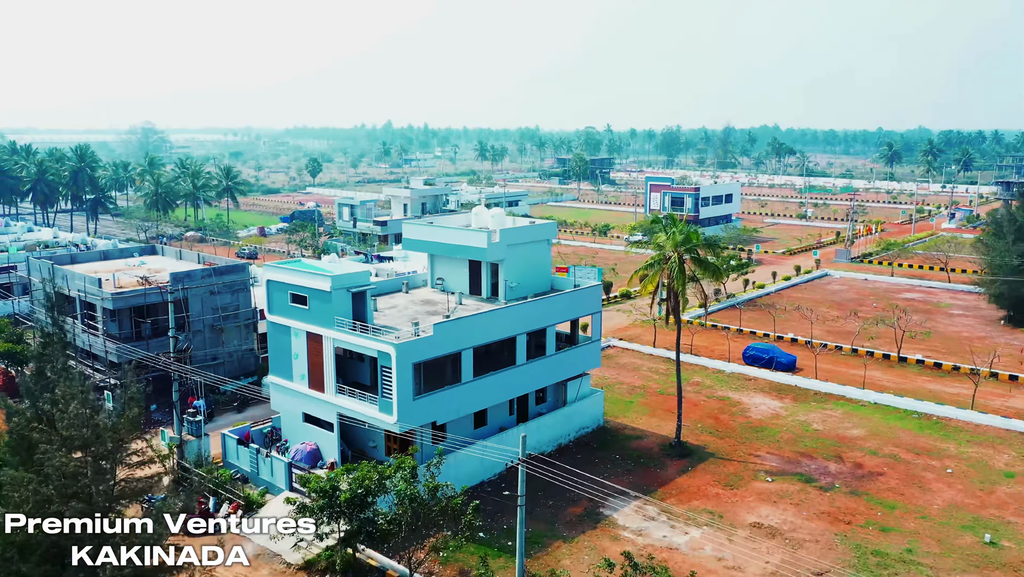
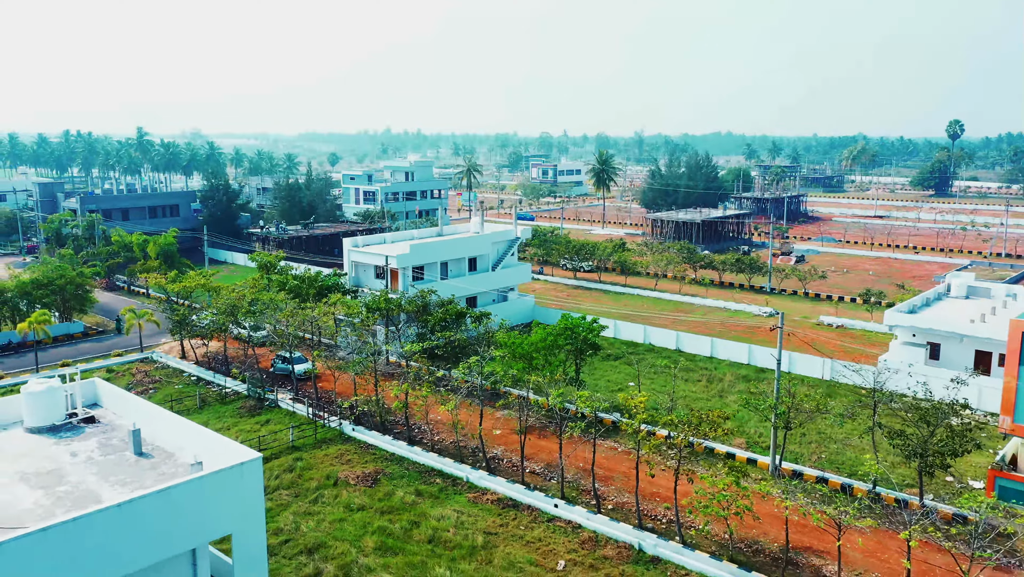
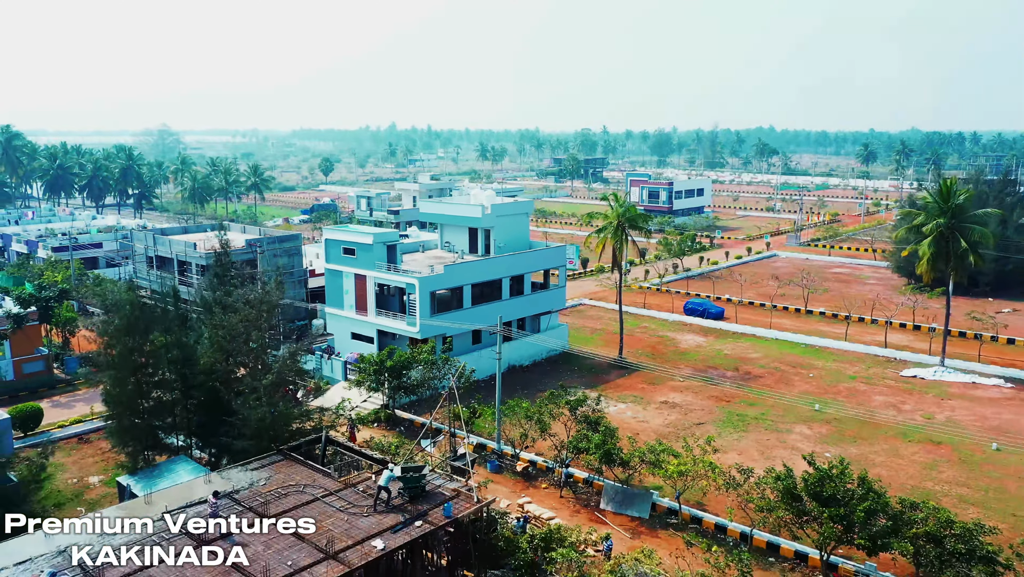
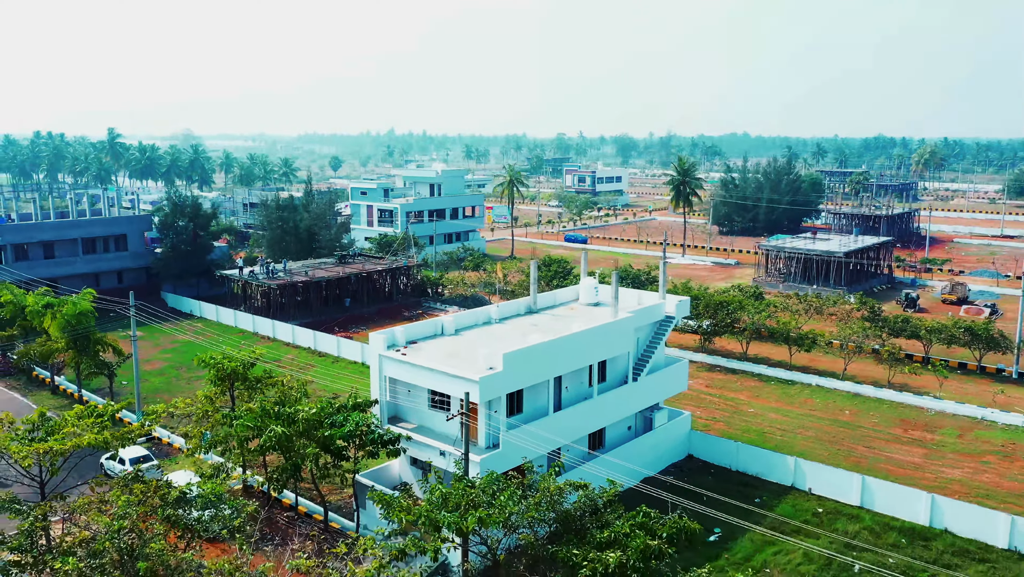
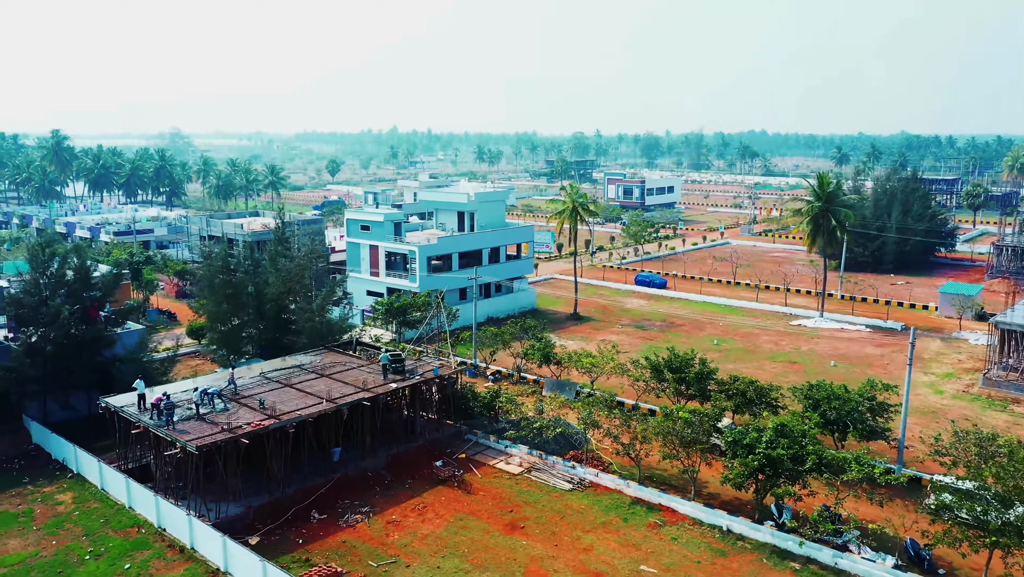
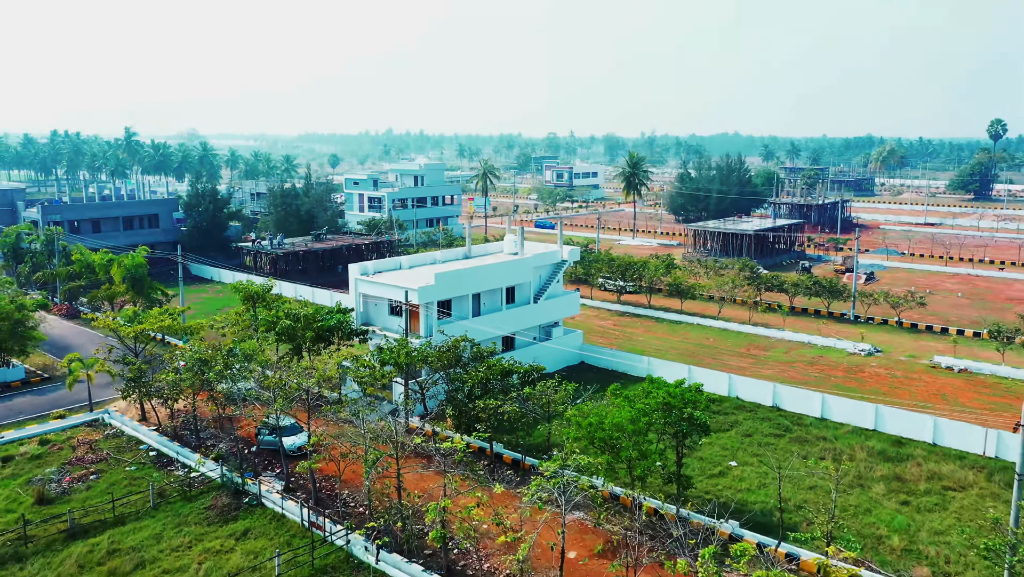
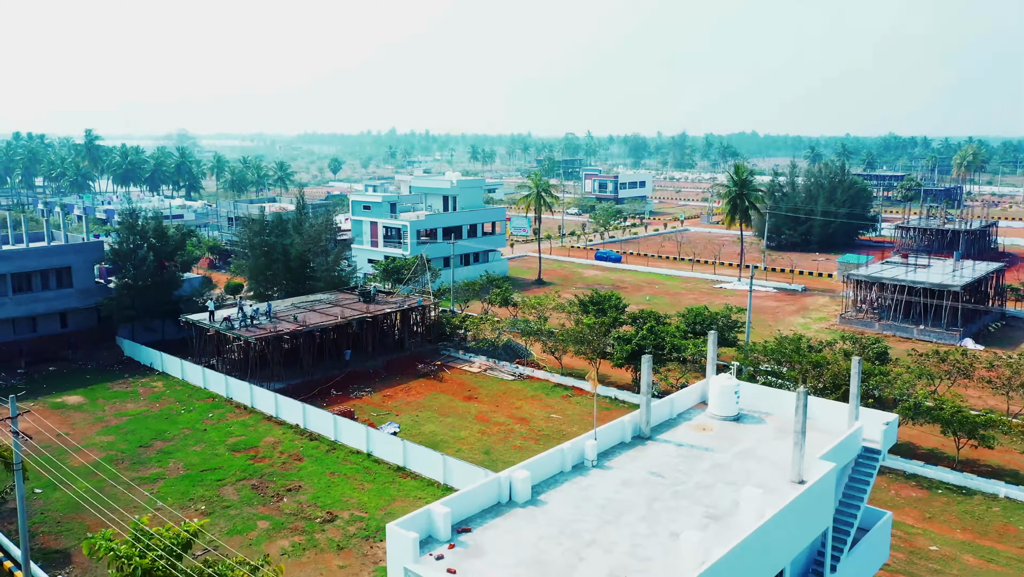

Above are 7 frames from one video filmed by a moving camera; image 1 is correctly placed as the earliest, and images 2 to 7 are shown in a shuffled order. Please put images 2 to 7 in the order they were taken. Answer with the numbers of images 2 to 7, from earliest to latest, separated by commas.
3, 5, 7, 4, 6, 2
